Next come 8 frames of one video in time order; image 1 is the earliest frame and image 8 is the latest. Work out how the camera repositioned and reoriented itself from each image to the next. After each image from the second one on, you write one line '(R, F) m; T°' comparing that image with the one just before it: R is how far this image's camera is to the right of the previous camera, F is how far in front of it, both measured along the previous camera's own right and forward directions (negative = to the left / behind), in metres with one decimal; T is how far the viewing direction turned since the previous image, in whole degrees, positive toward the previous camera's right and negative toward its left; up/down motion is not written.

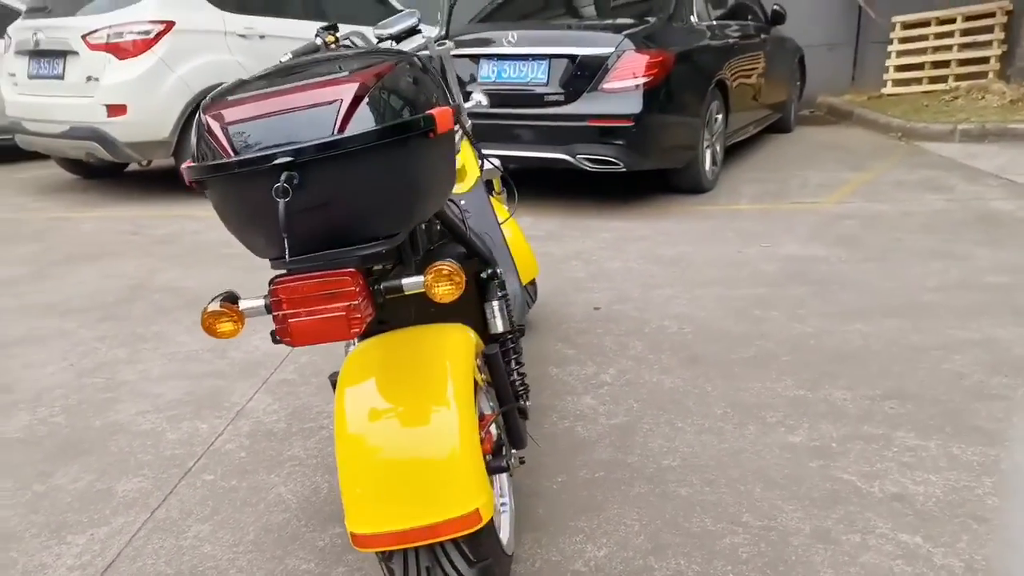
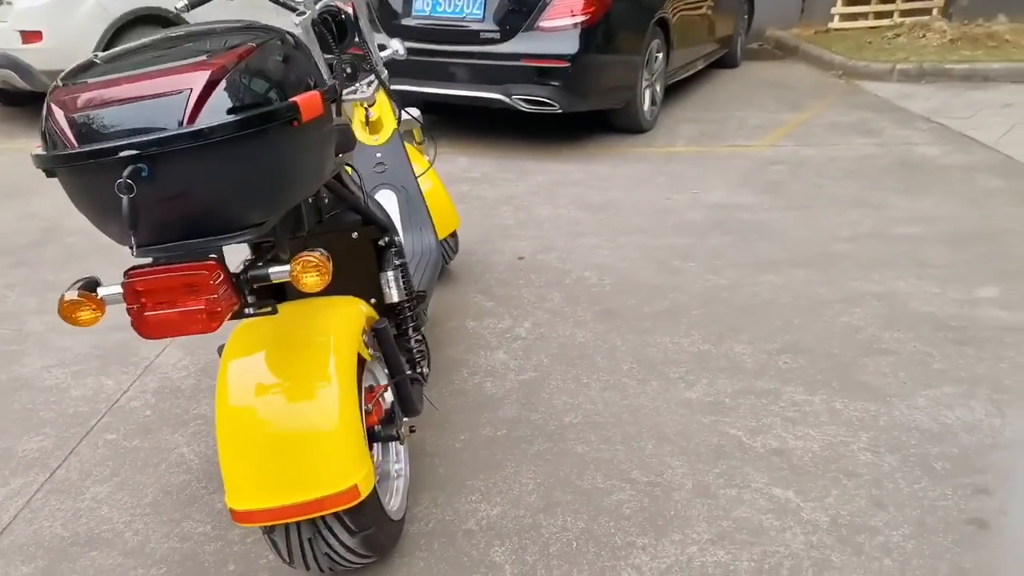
(+0.2, 0.0) m; +3°
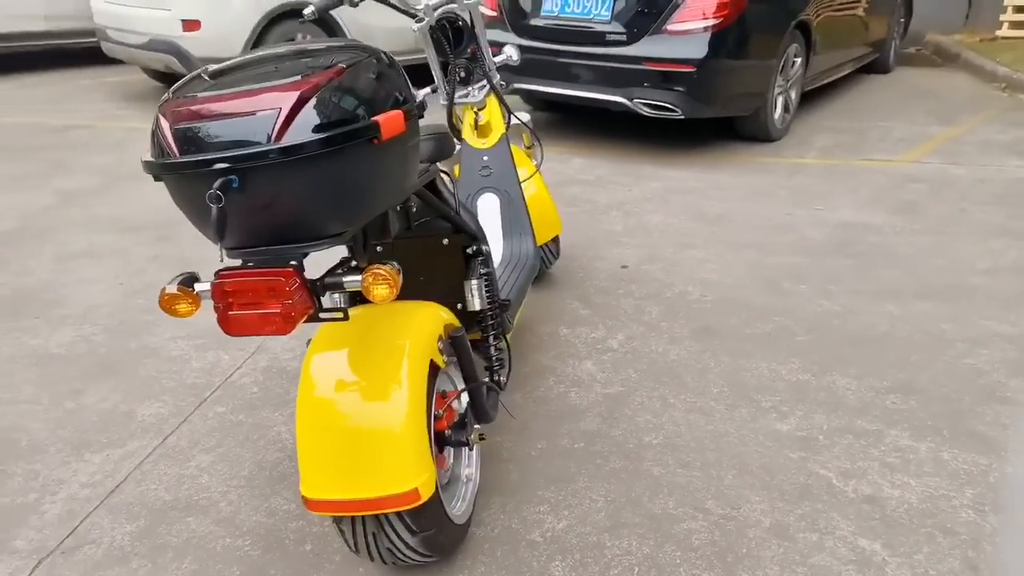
(+0.1, 0.0) m; -9°
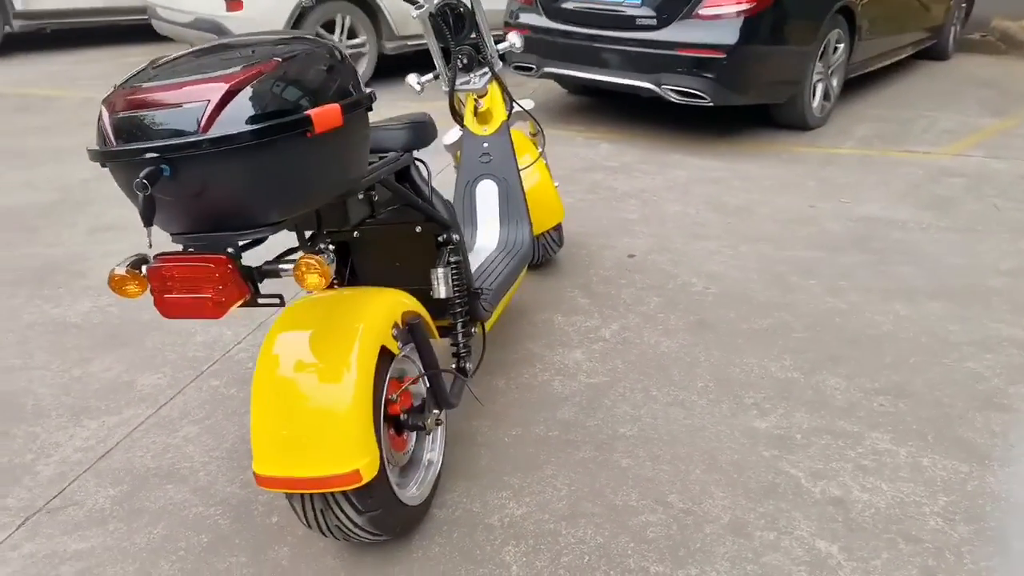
(+0.2, 0.0) m; -4°
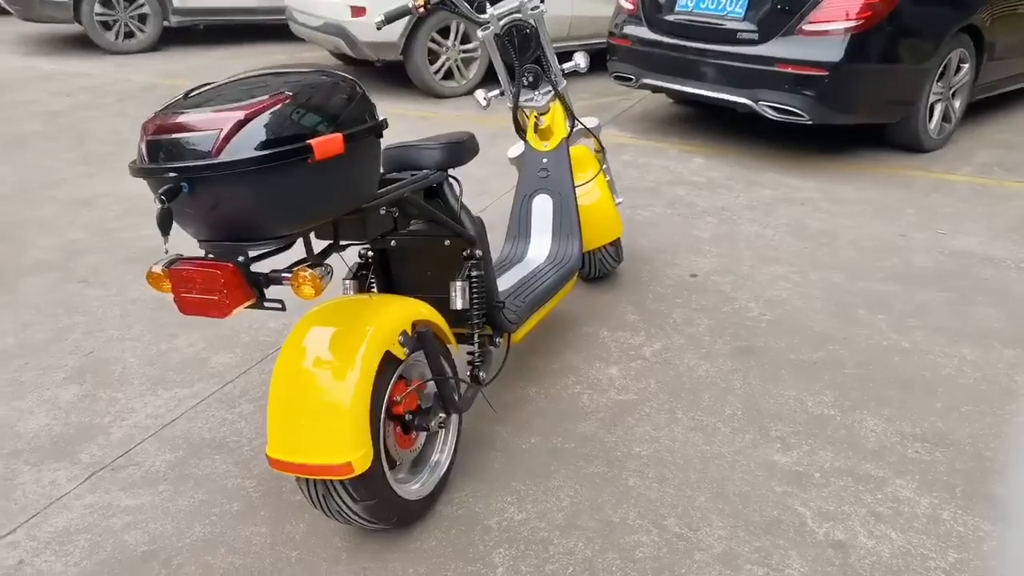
(+0.3, -0.1) m; -9°
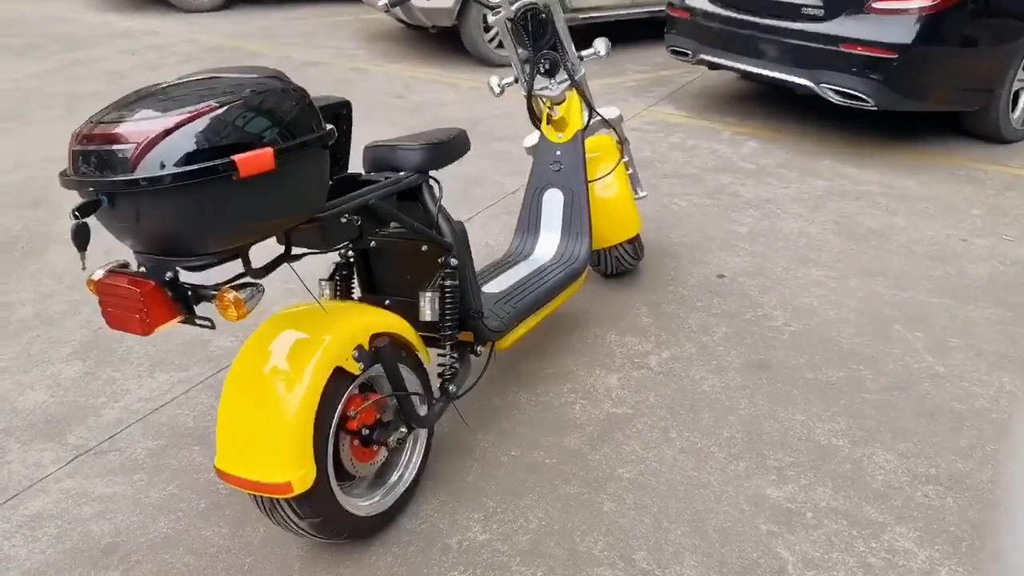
(+0.3, +0.1) m; -5°
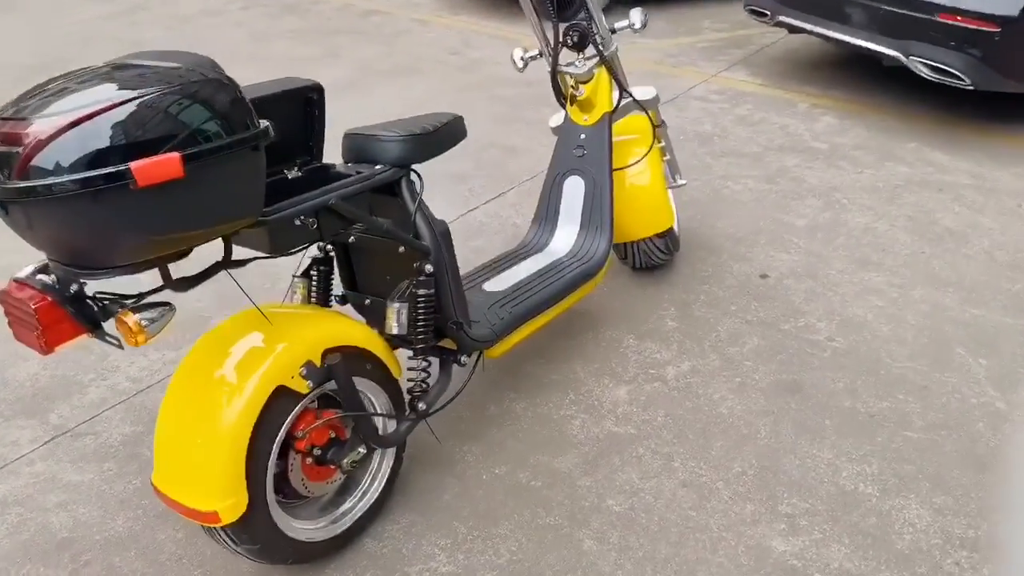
(+0.2, +0.3) m; -6°
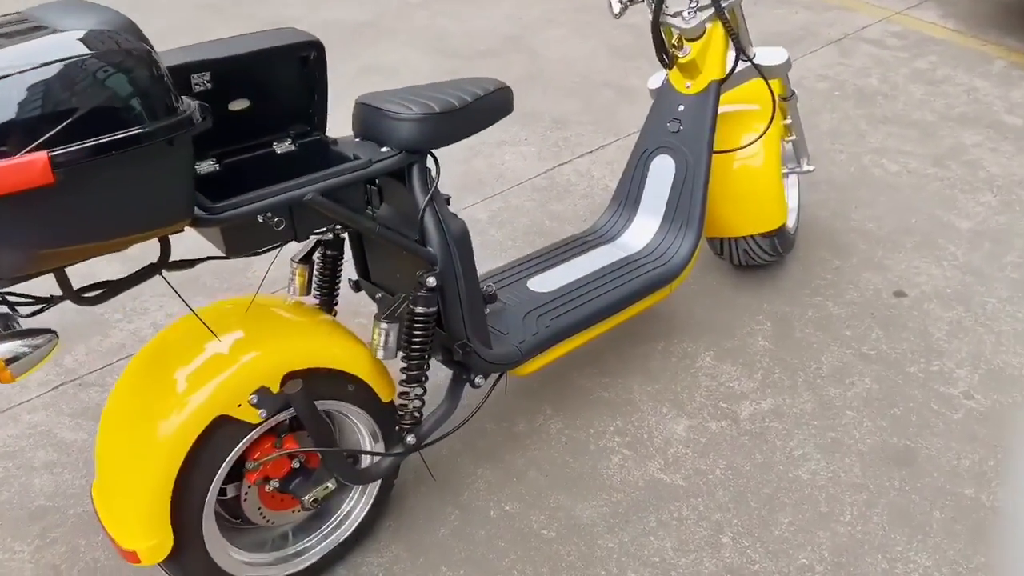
(+0.2, +0.4) m; -10°
